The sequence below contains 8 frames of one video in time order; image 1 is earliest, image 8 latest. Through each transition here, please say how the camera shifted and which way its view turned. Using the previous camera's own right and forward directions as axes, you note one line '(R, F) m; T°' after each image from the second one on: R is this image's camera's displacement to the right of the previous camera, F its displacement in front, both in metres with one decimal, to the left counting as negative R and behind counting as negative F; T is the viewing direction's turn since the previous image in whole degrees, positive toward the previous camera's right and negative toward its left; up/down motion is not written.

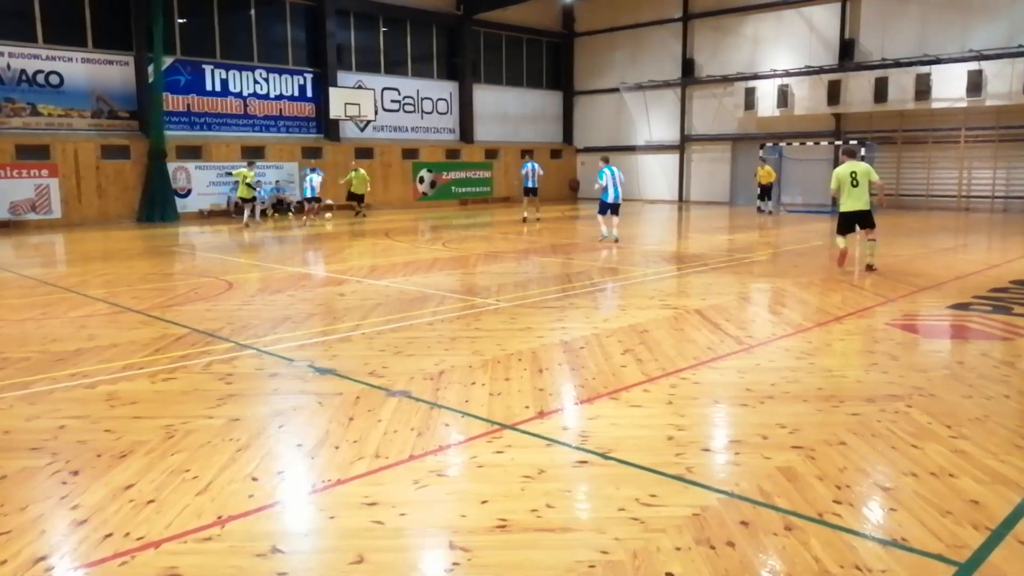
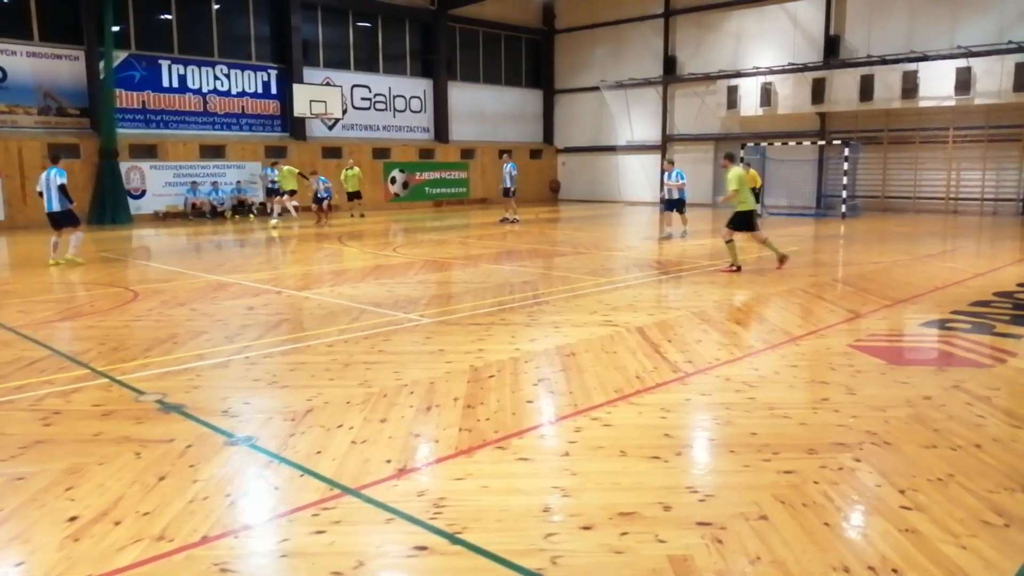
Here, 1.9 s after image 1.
(+0.6, +0.8) m; 0°
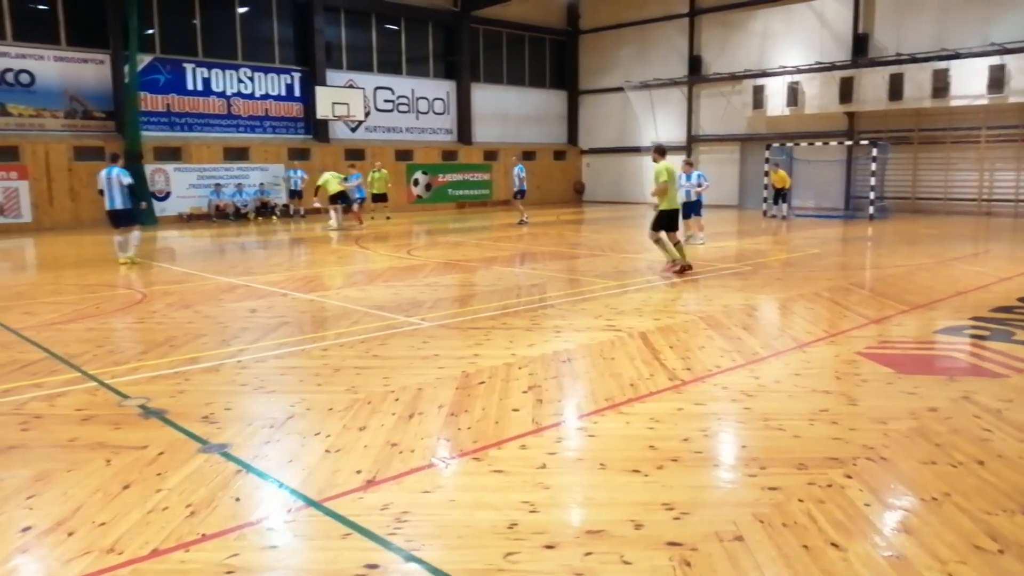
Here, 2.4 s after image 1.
(+0.2, +0.1) m; -2°
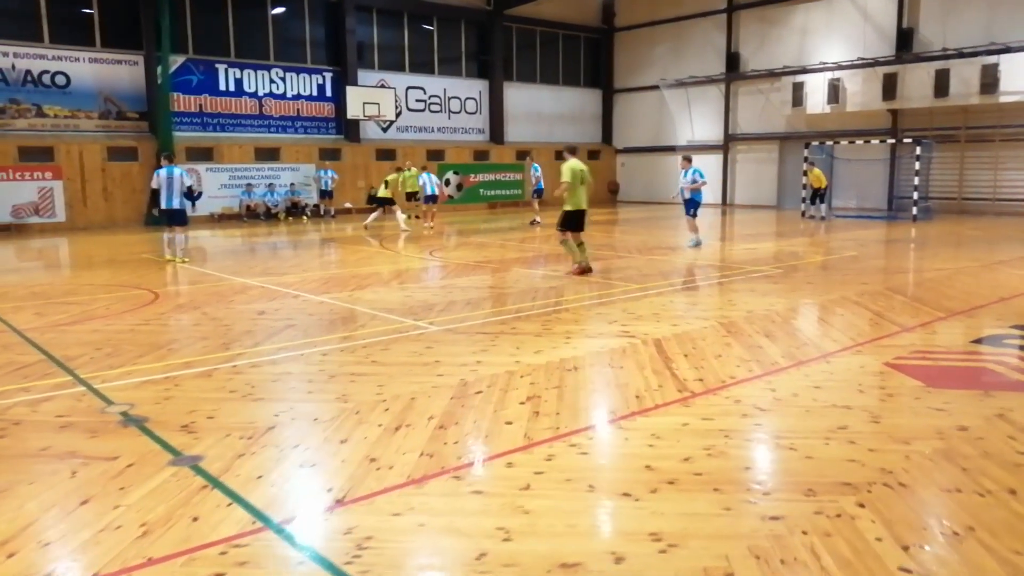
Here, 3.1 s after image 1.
(+0.2, +0.2) m; -3°
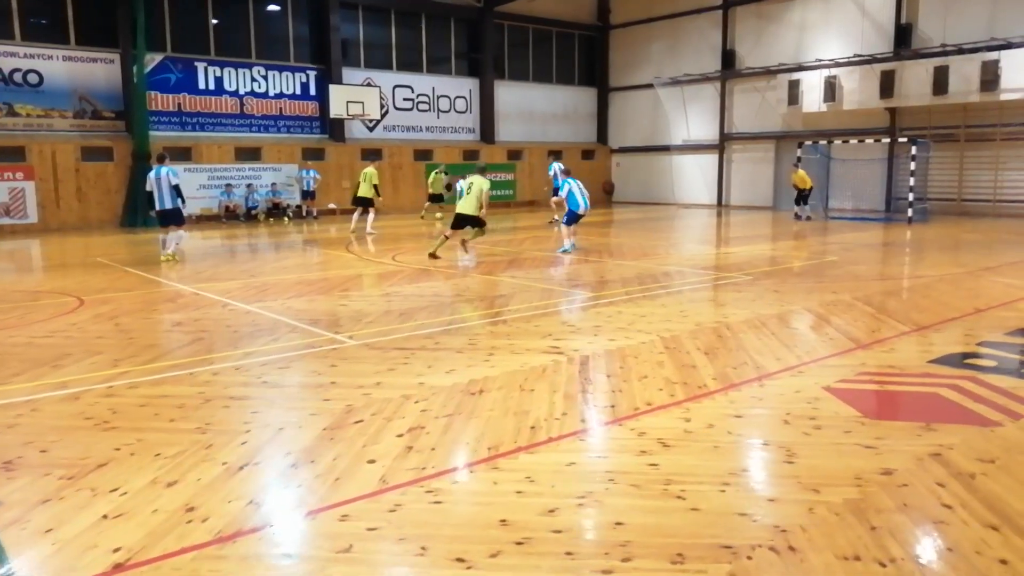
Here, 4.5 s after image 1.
(+0.6, +0.5) m; -1°
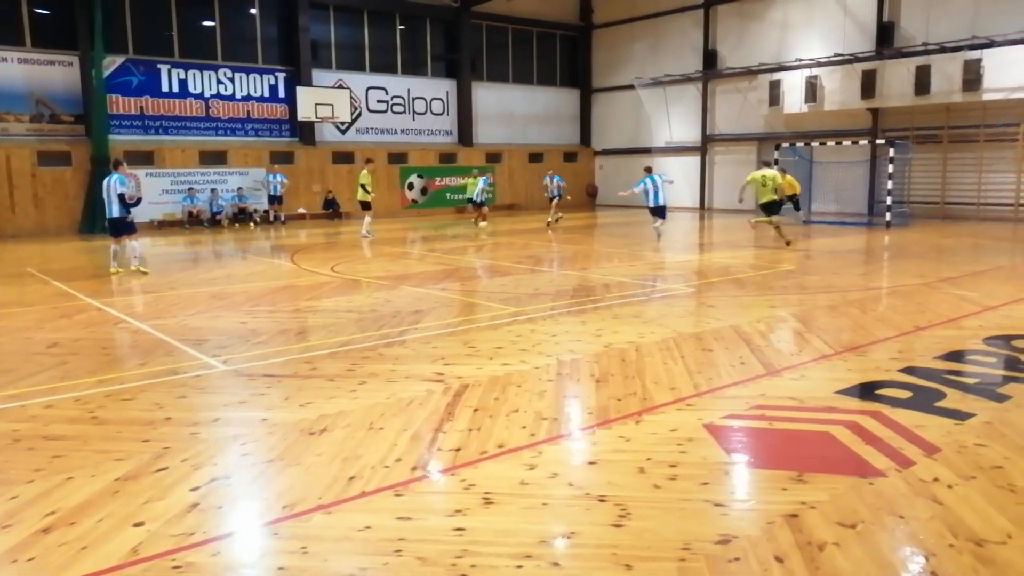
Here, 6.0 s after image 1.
(+0.8, +0.4) m; -1°
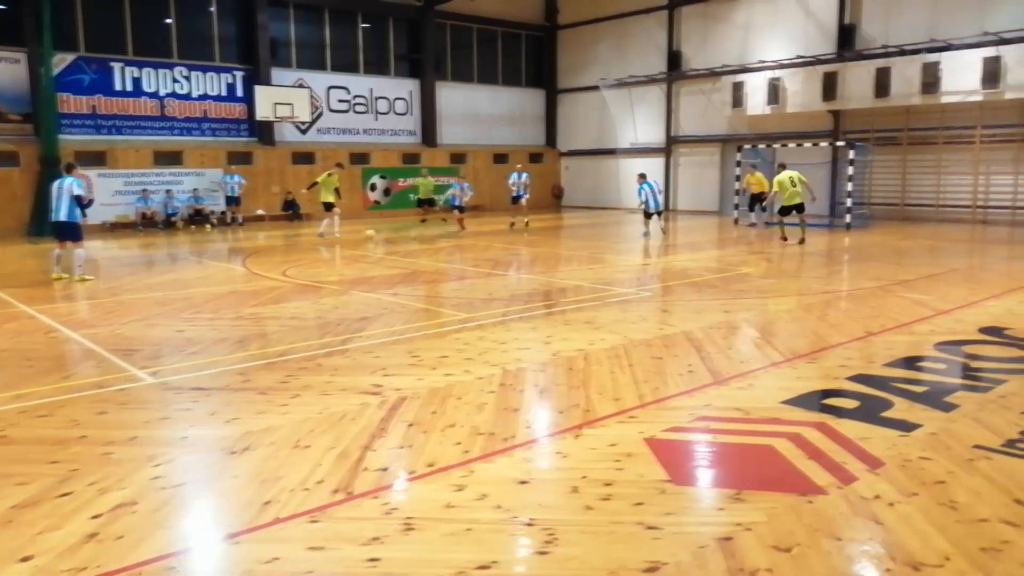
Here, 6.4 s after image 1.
(+0.2, +0.2) m; +2°
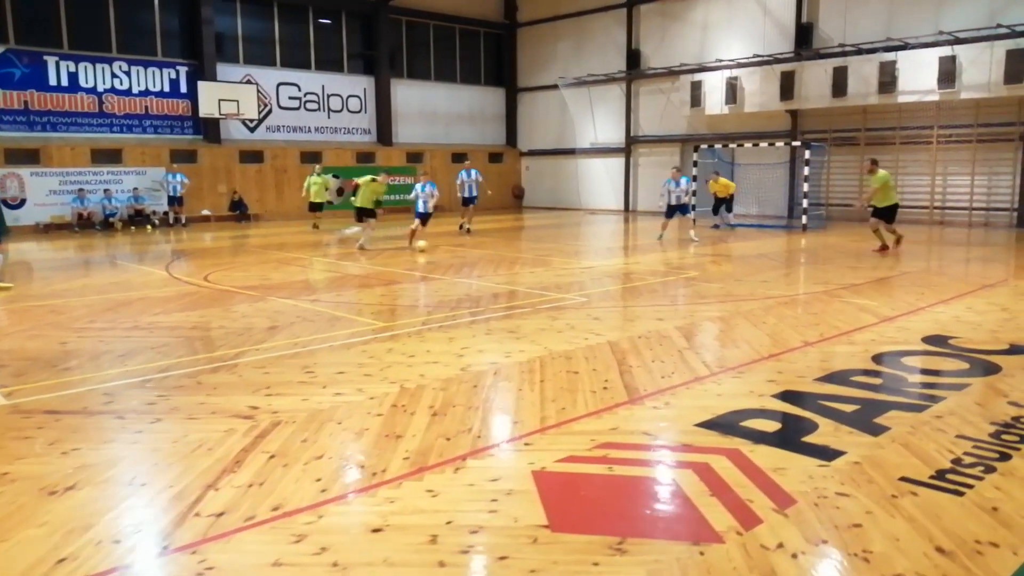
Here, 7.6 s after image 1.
(+0.4, +0.5) m; +2°
